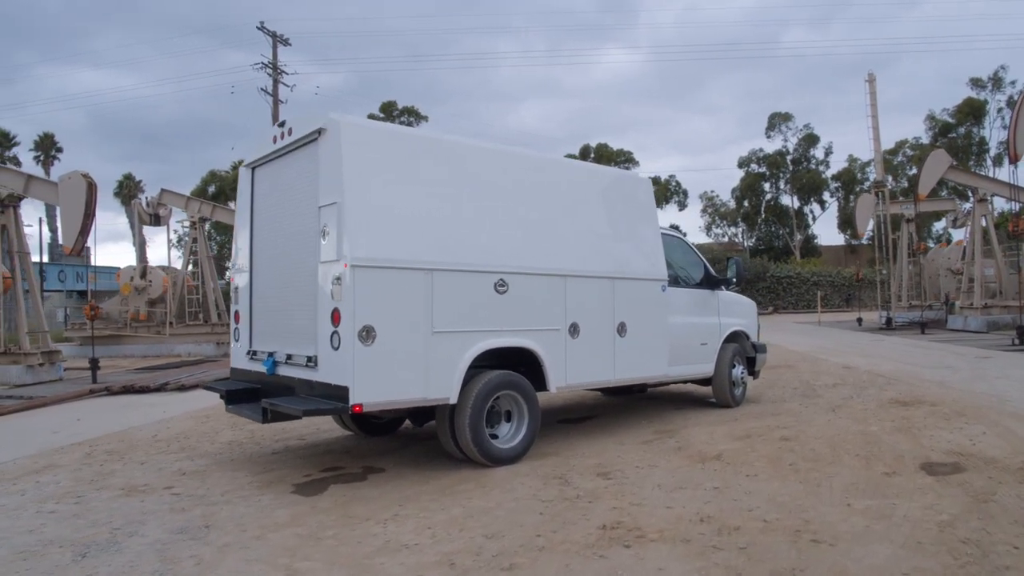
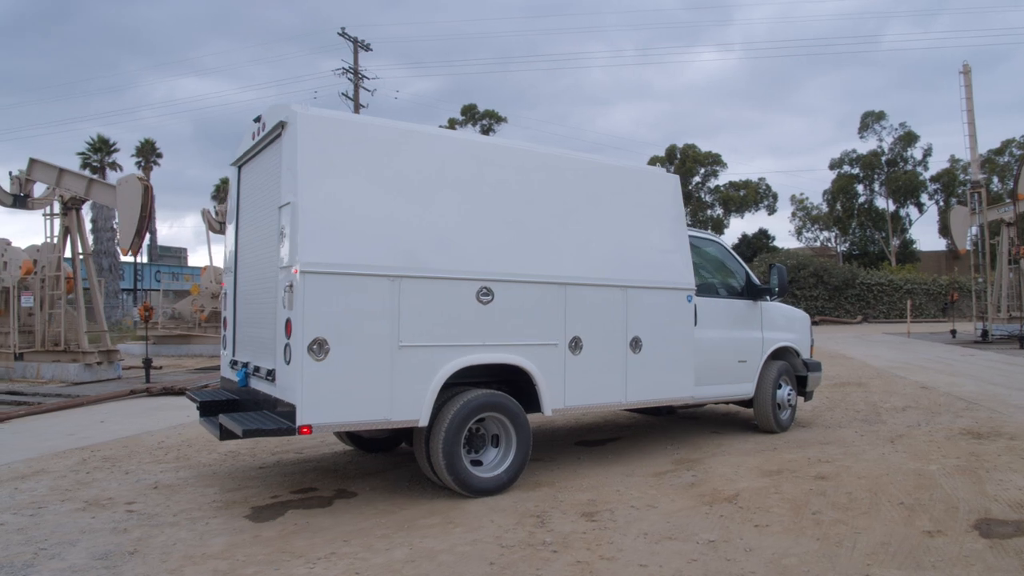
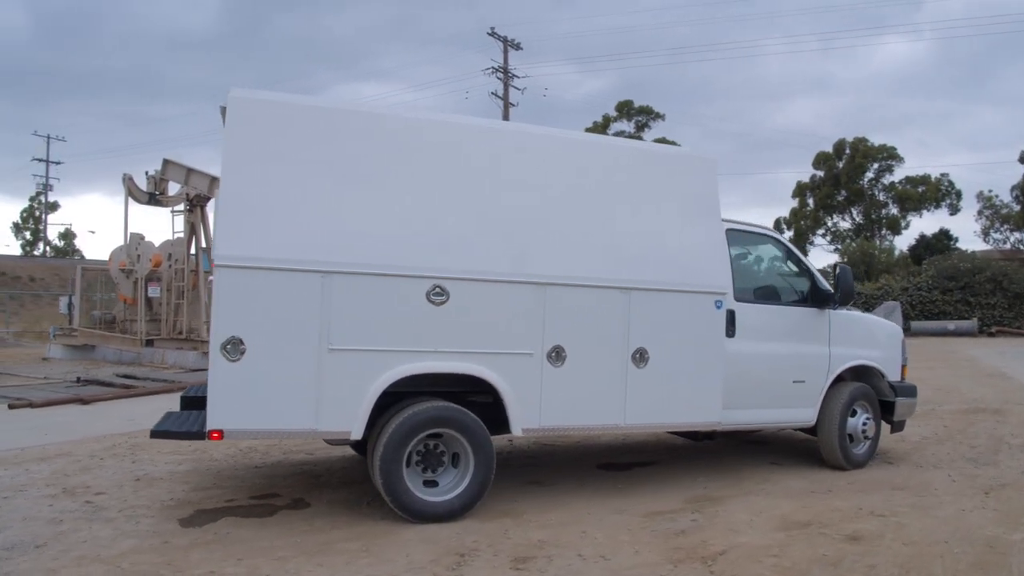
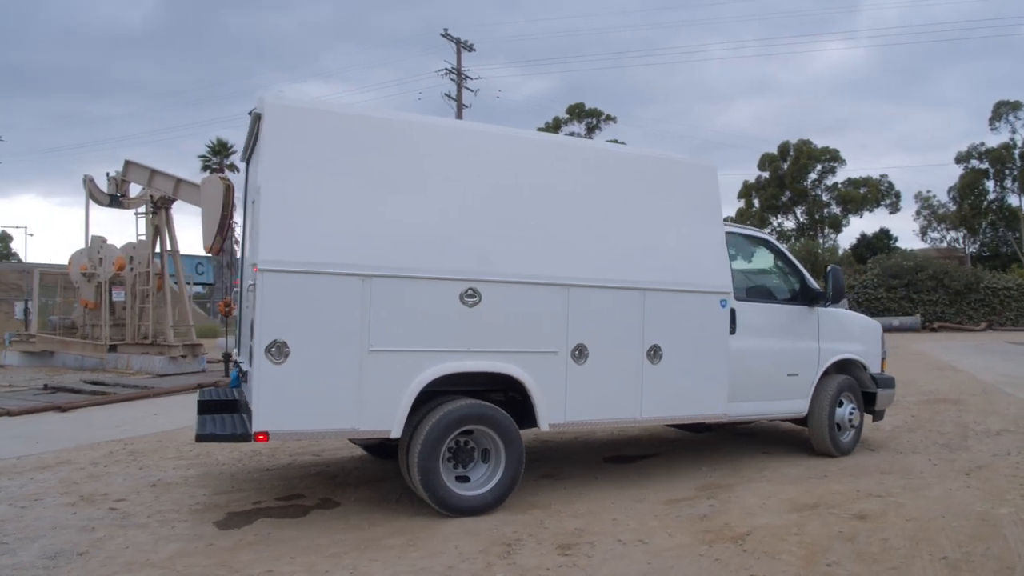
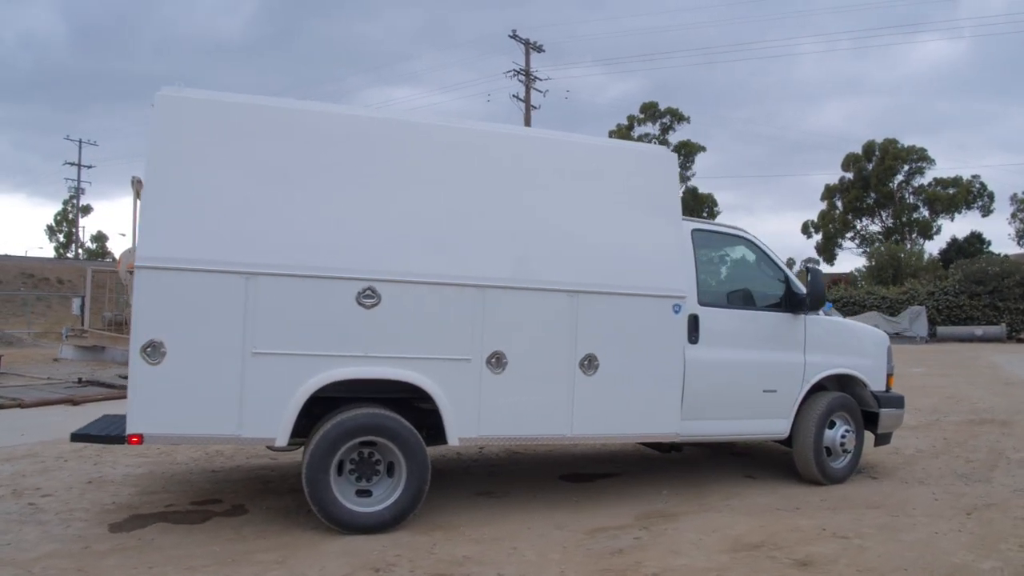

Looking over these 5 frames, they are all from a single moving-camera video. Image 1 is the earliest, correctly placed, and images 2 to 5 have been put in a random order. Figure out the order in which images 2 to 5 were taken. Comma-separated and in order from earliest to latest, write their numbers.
2, 4, 3, 5
